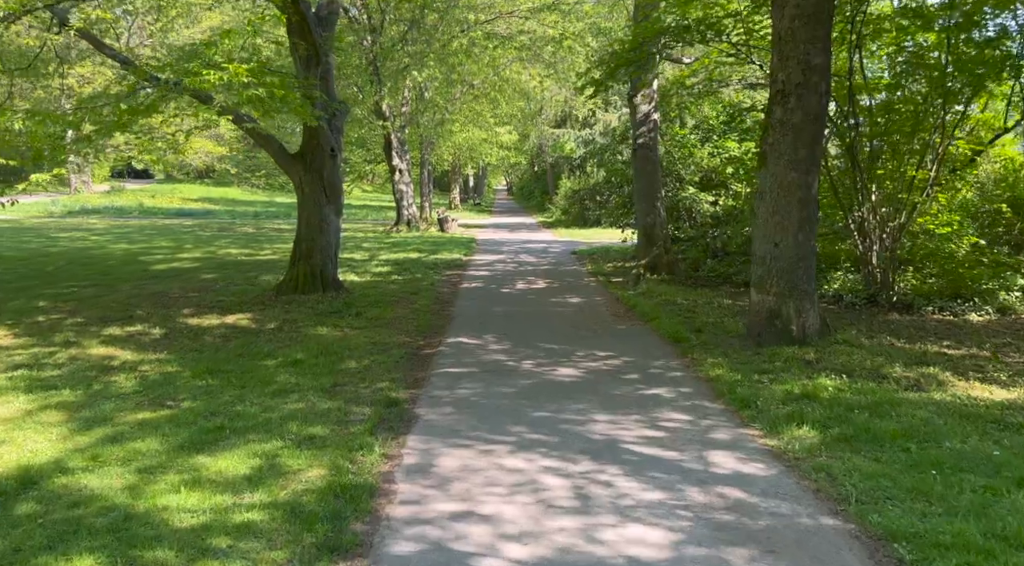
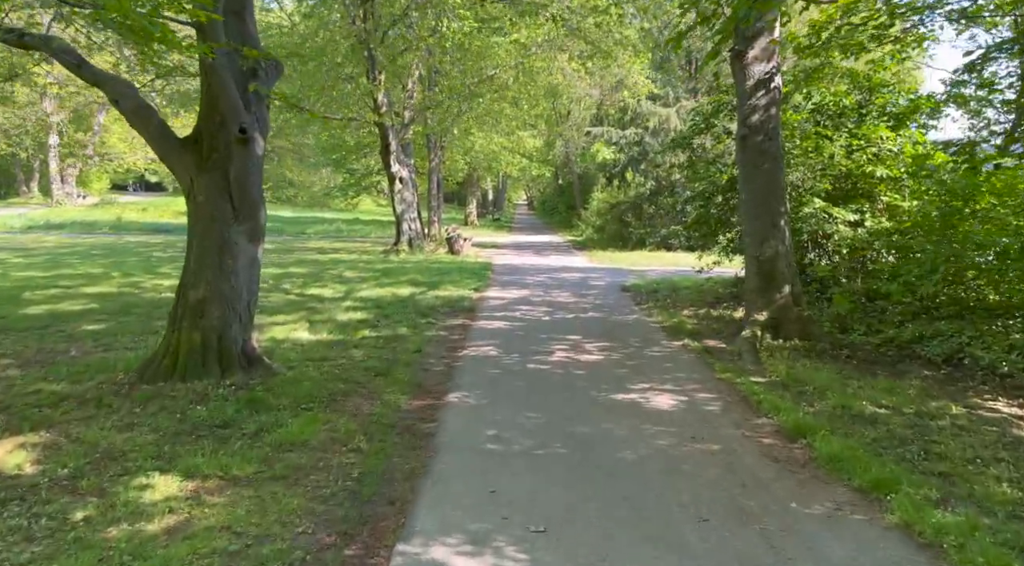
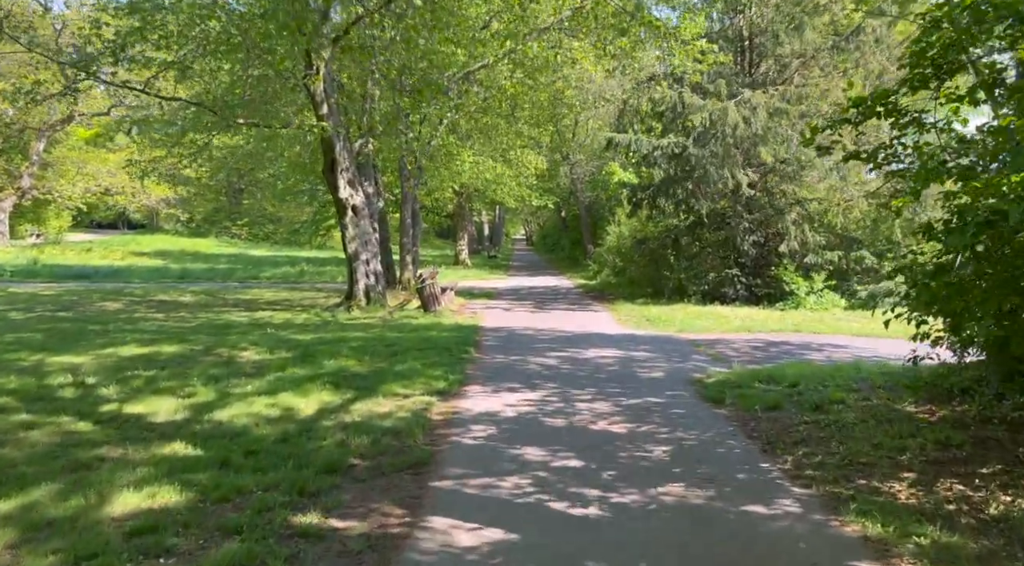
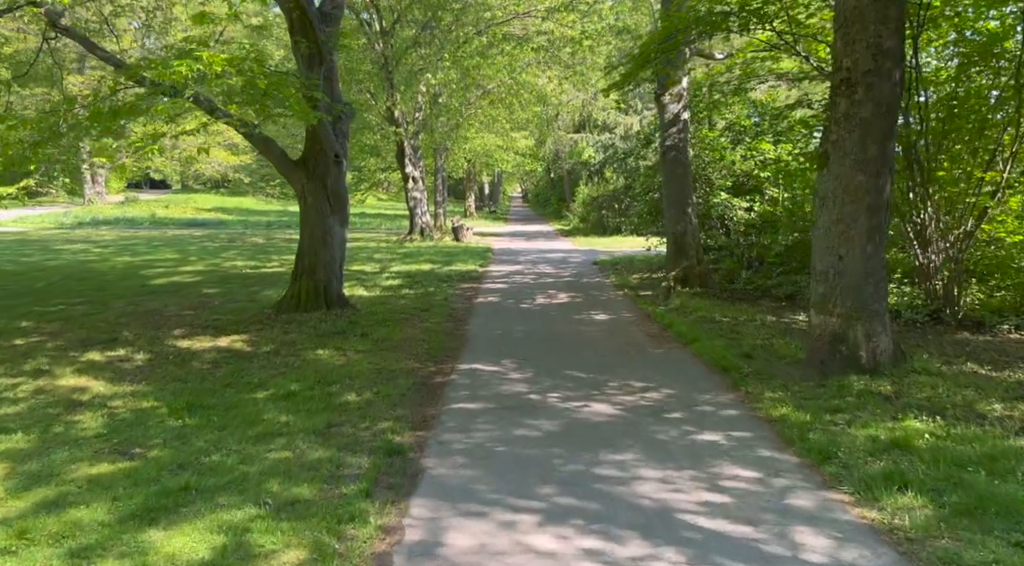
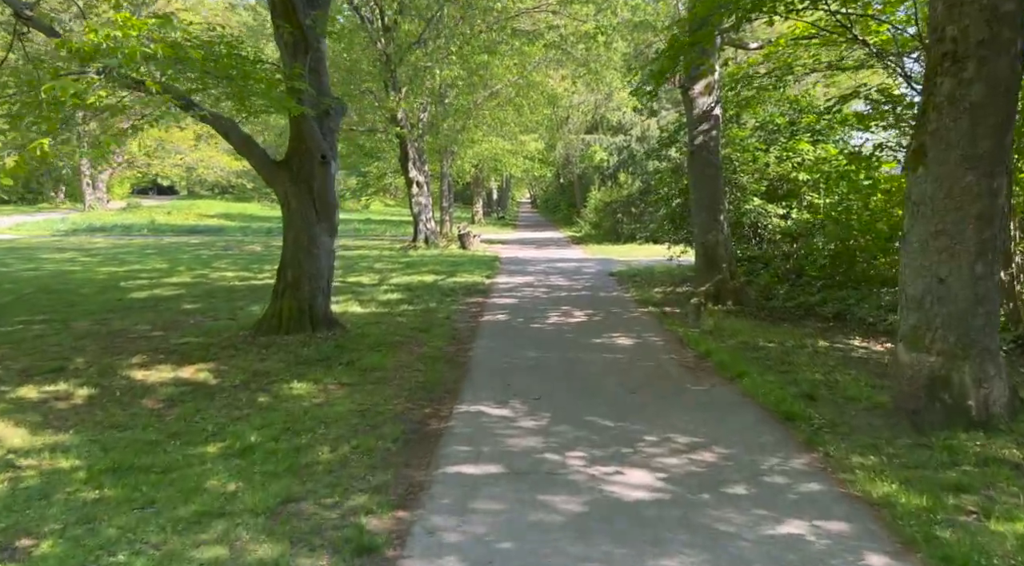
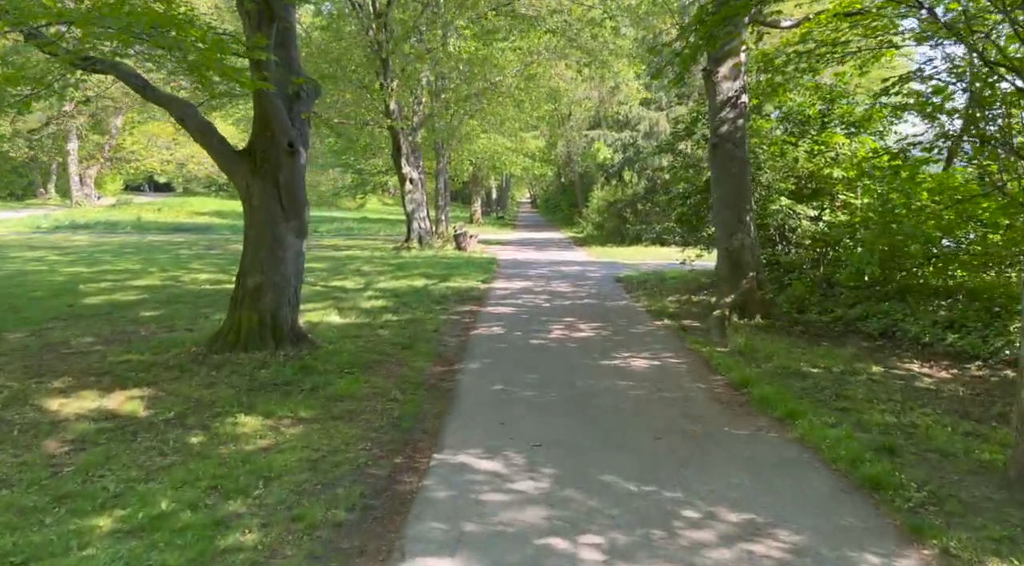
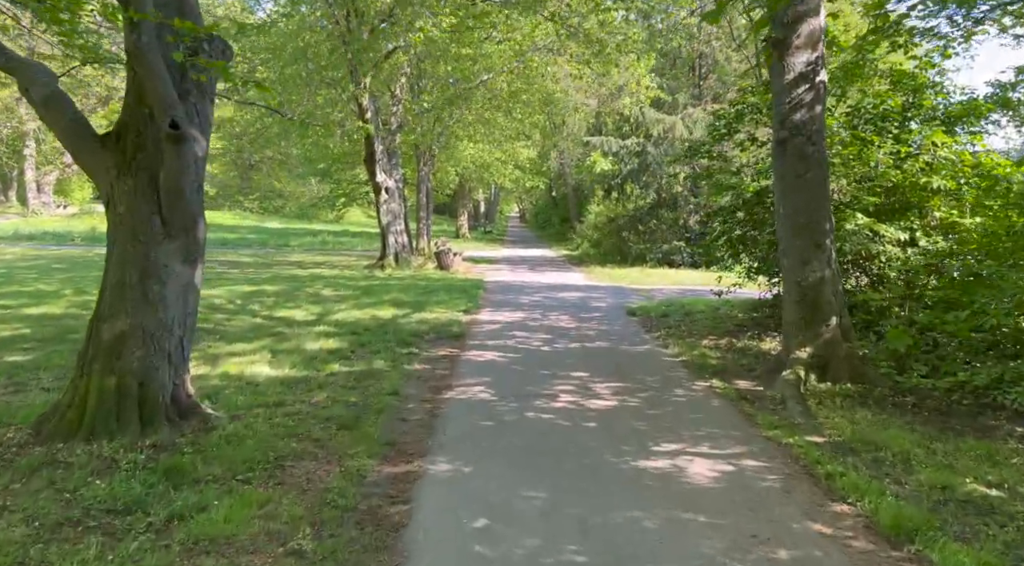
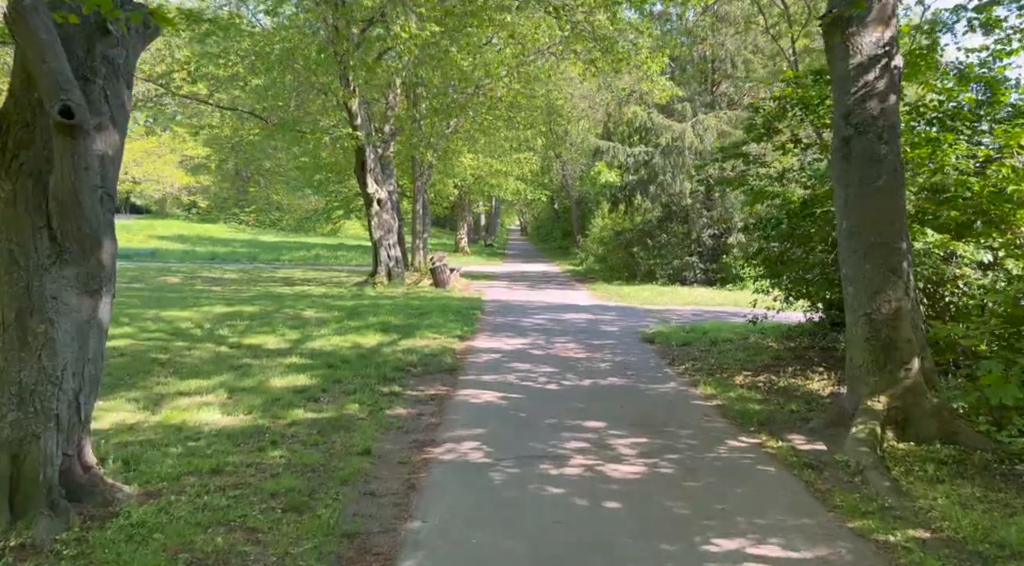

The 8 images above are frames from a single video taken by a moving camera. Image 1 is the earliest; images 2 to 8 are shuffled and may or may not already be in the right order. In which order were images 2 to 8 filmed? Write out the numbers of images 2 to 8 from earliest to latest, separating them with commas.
4, 5, 6, 2, 7, 8, 3
